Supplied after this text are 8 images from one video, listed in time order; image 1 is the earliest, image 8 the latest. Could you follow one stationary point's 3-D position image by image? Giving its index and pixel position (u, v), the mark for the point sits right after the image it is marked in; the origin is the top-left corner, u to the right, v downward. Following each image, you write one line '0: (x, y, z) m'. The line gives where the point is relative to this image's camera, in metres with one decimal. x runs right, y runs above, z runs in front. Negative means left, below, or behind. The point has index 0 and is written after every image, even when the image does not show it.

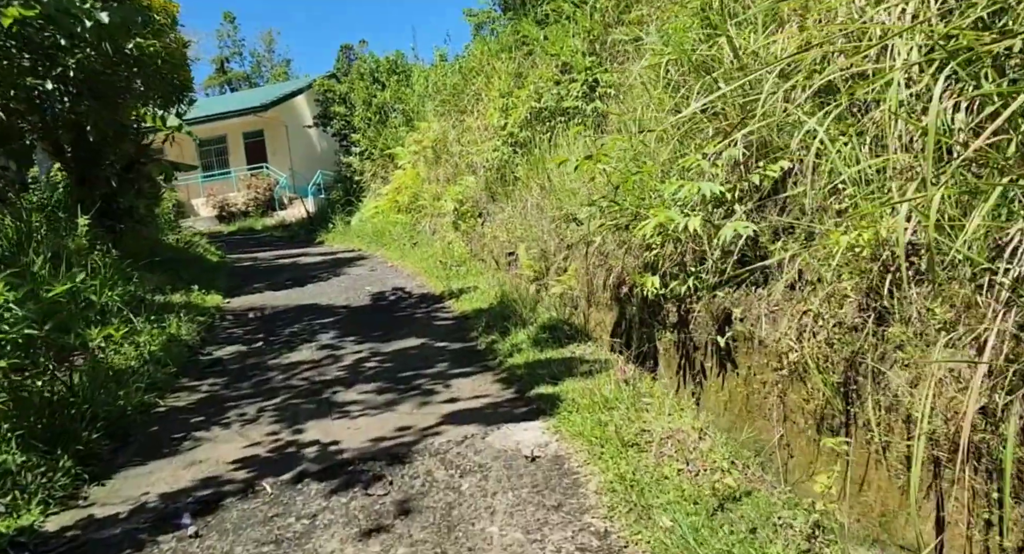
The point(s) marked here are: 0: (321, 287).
0: (-2.2, -0.1, +9.3) m
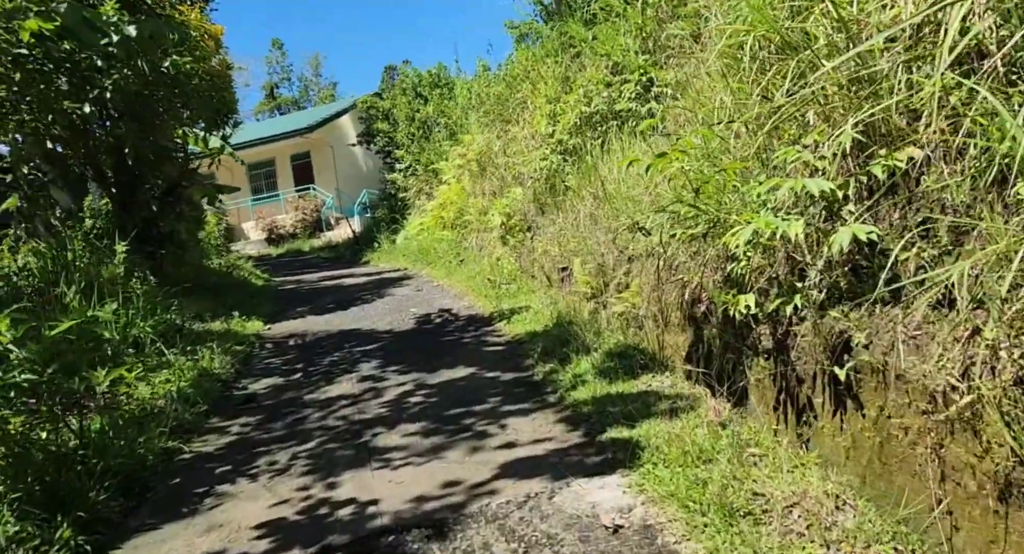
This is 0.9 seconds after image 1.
0: (-1.6, -0.4, +8.8) m
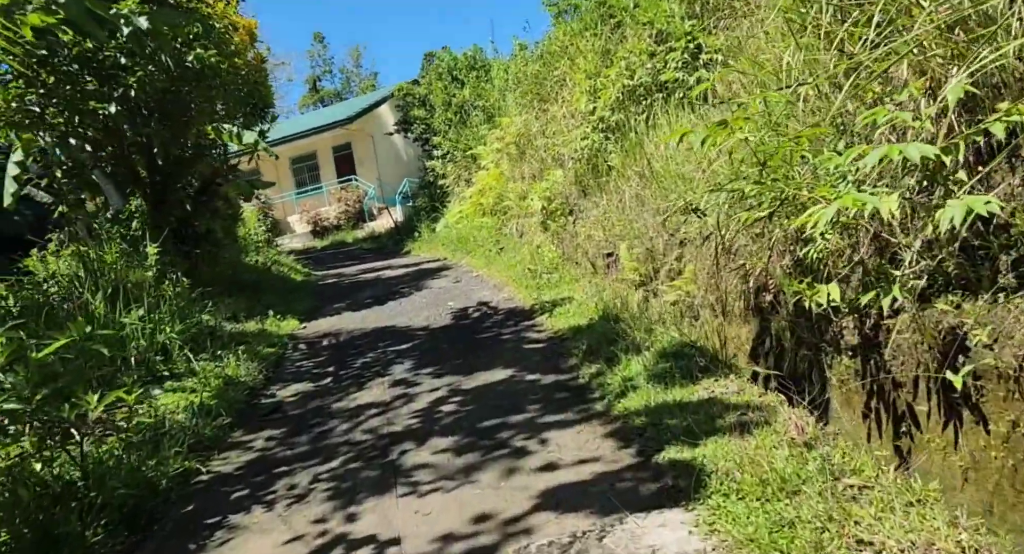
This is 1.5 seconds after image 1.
0: (-1.2, -0.3, +8.4) m
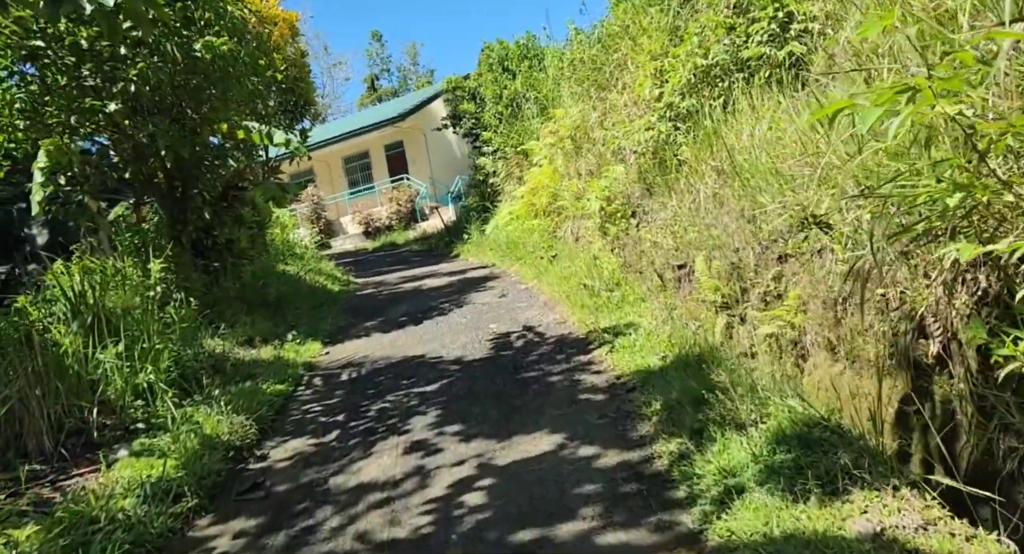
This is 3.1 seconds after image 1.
0: (-0.7, -0.4, +7.3) m
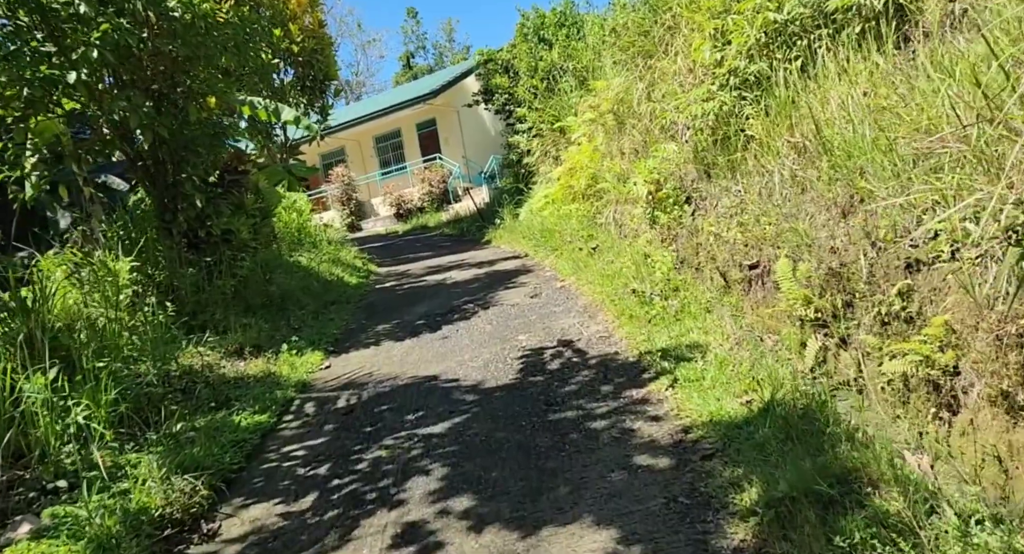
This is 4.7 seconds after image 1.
0: (-0.4, -0.4, +6.3) m
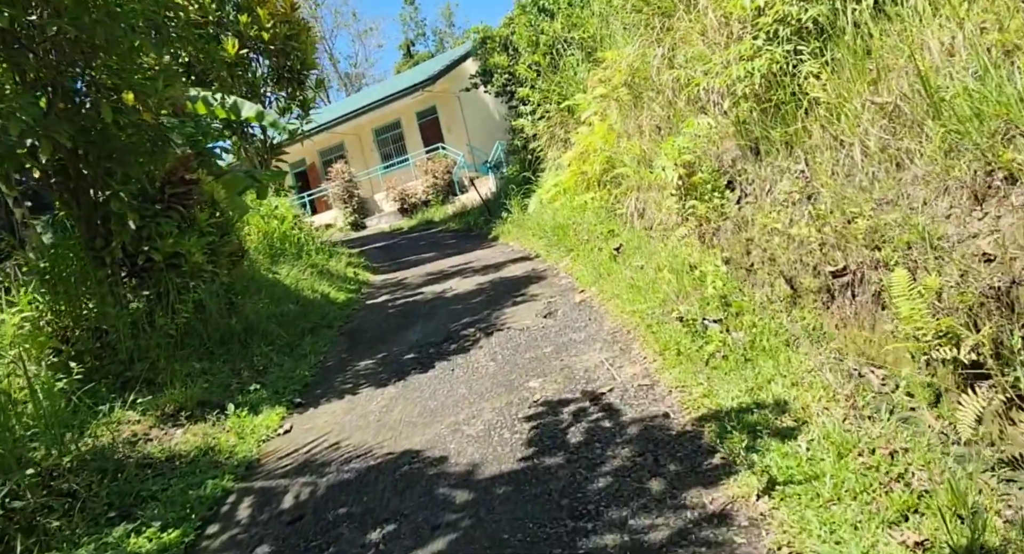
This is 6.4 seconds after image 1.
0: (-0.3, -0.6, +4.9) m
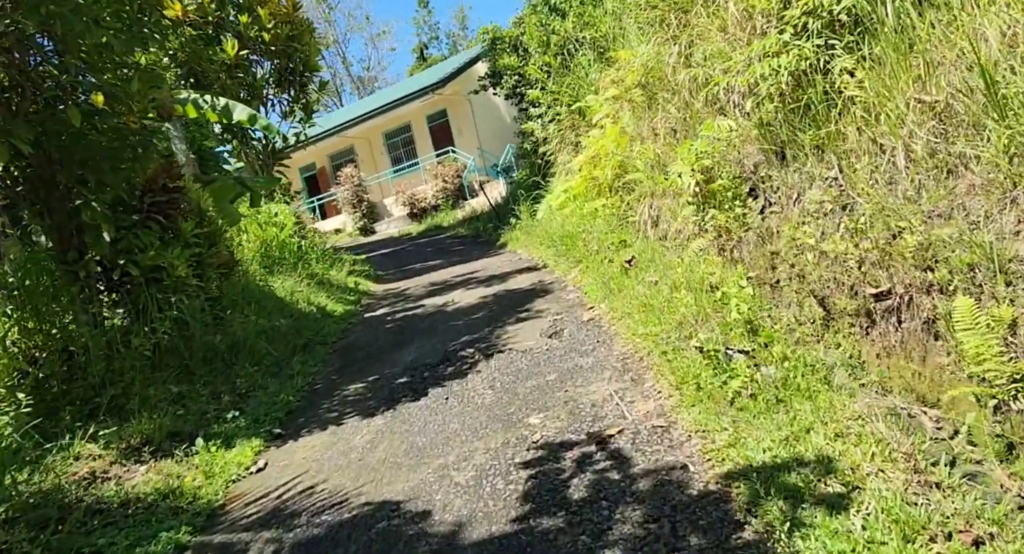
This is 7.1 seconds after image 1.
0: (-0.3, -0.7, +4.4) m
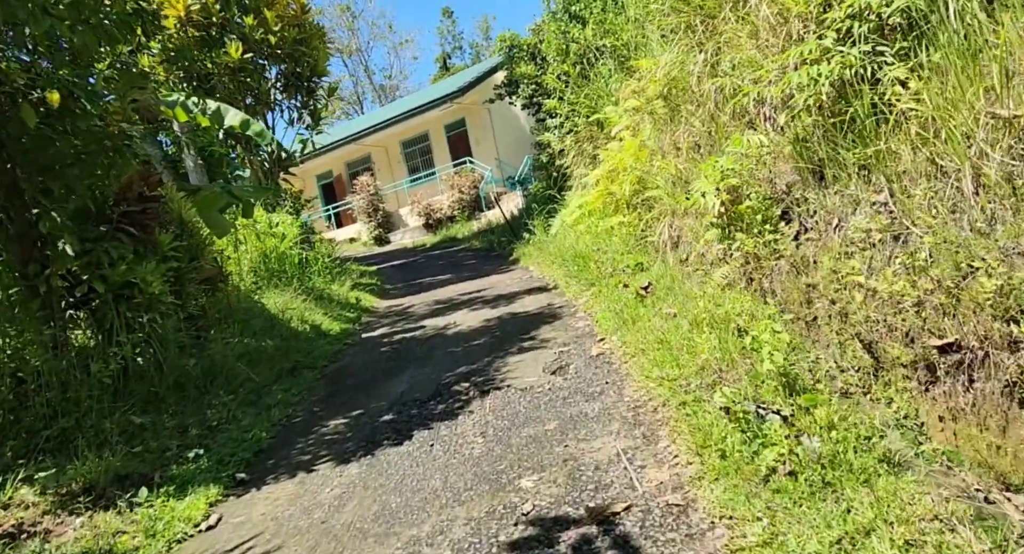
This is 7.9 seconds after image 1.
0: (-0.4, -0.8, +3.9) m
